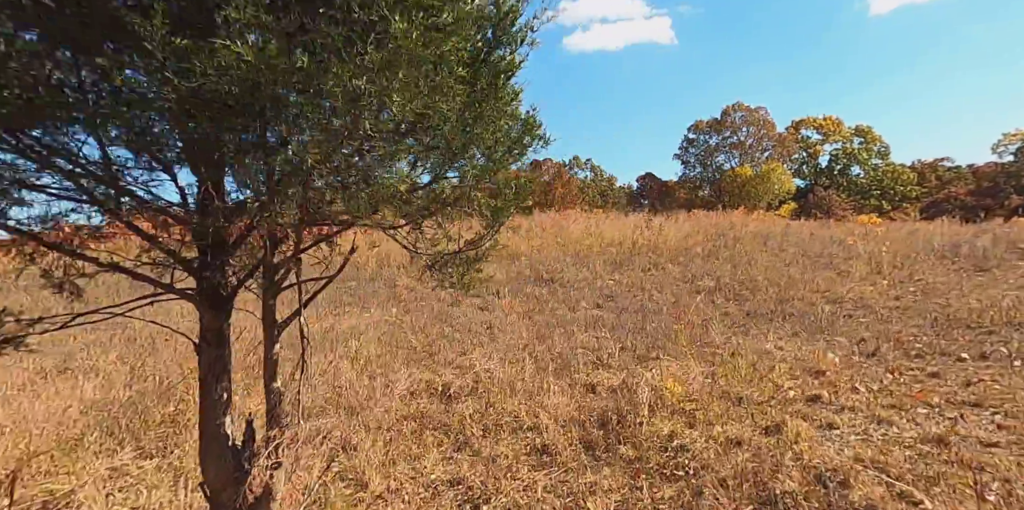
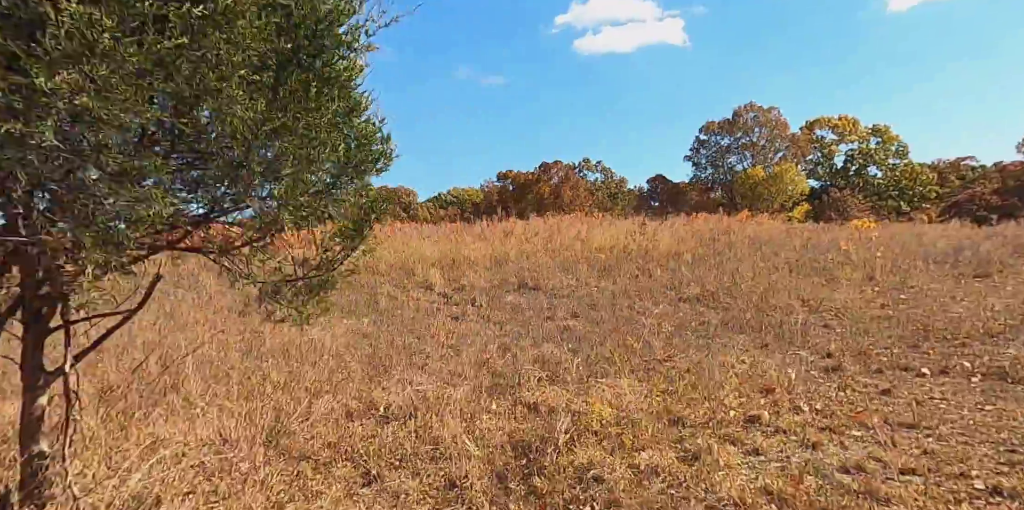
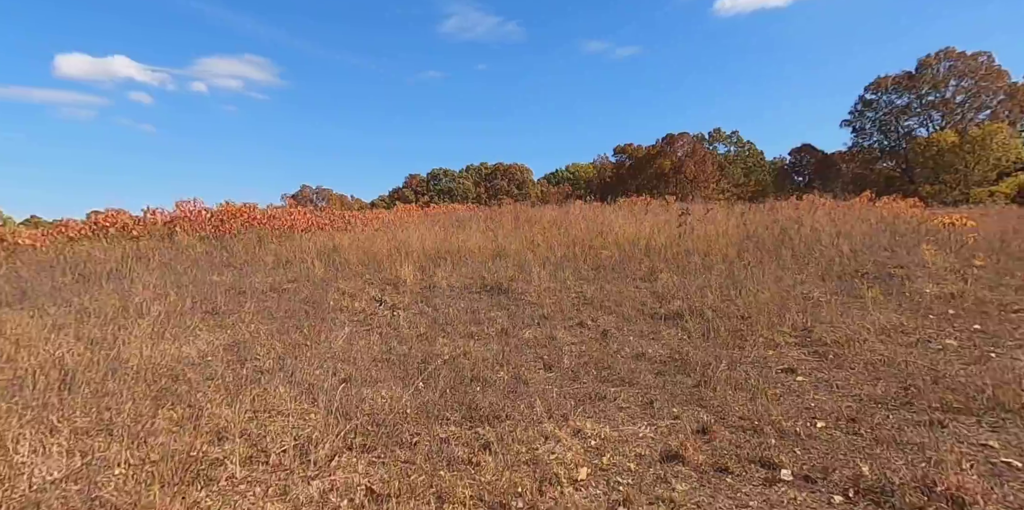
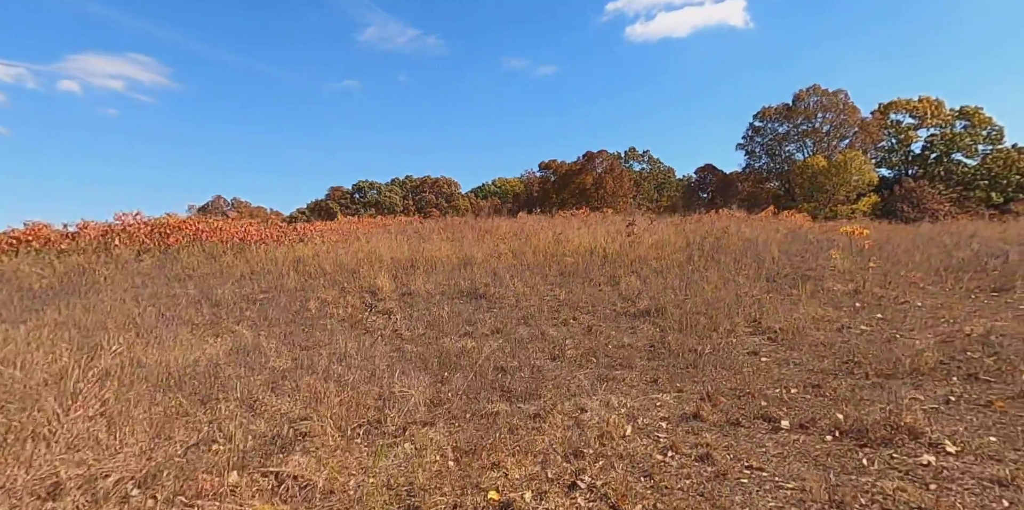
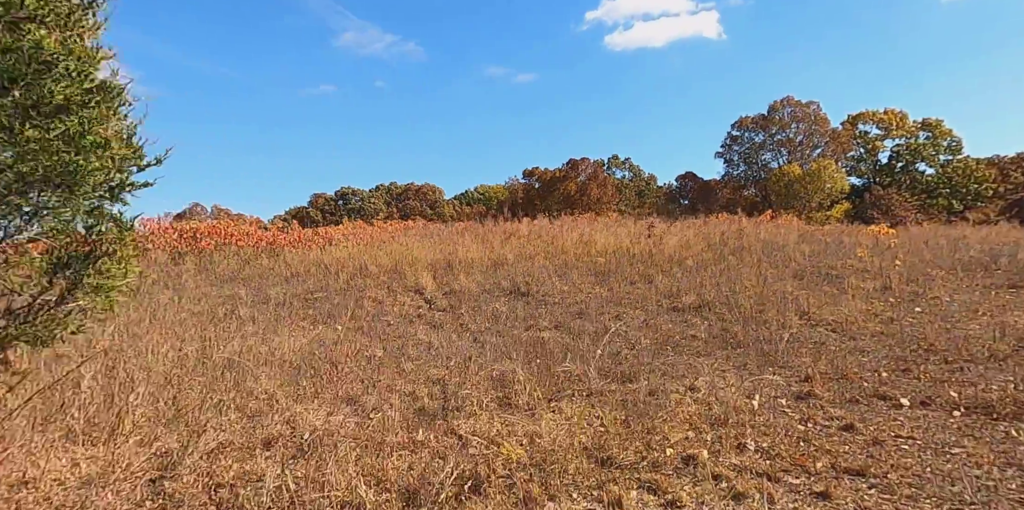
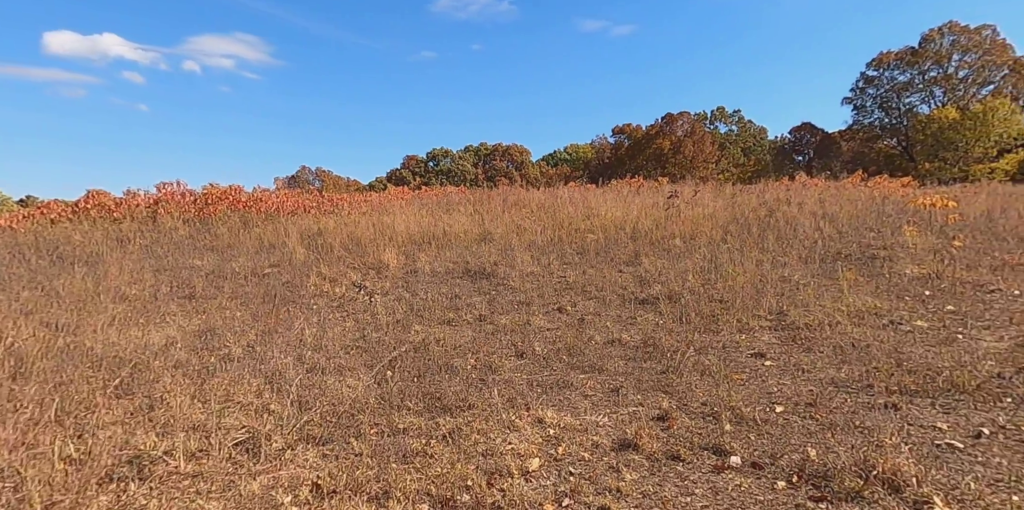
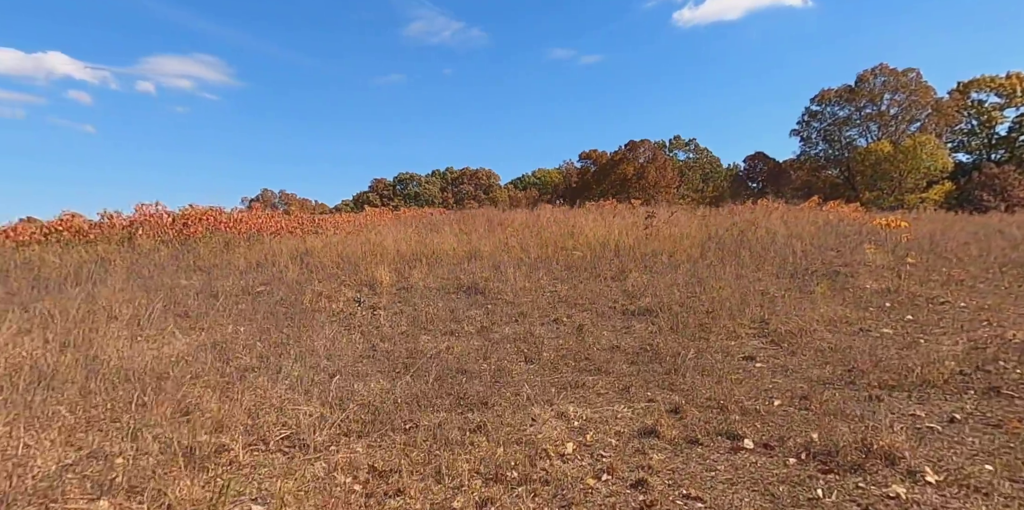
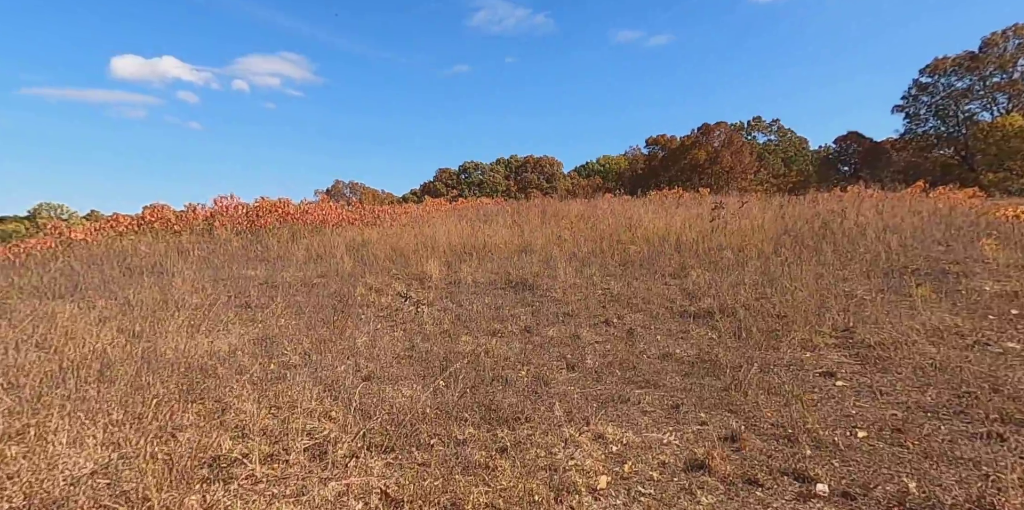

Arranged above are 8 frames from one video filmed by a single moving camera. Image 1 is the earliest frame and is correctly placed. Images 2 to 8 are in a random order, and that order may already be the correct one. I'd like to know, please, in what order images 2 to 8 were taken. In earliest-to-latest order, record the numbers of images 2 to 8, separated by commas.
2, 5, 4, 7, 3, 8, 6
